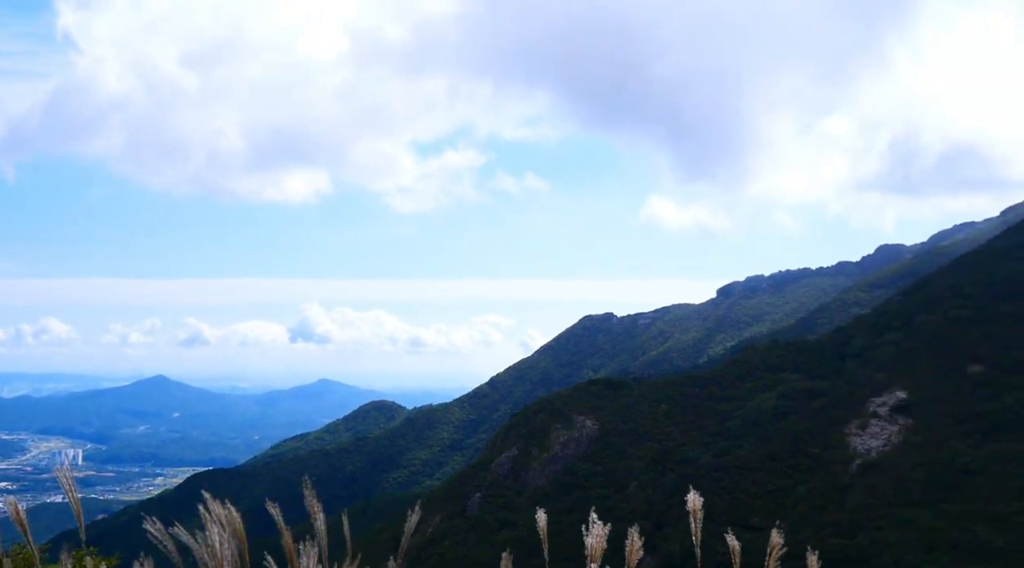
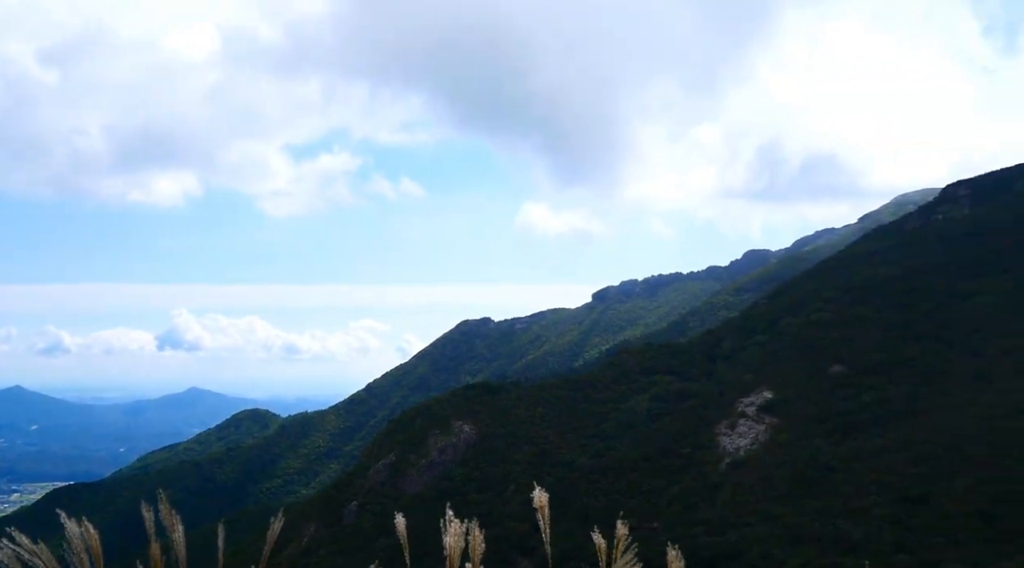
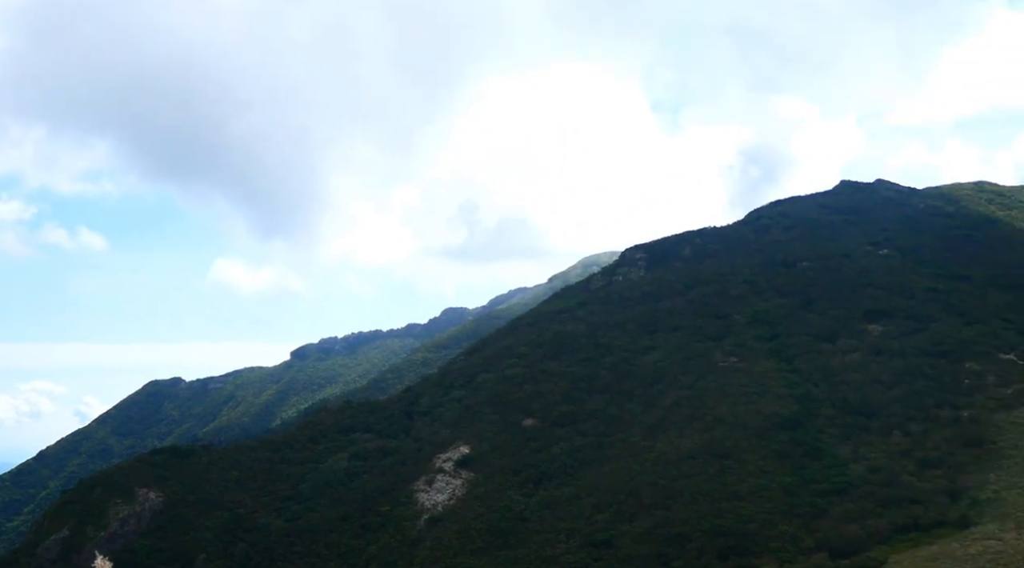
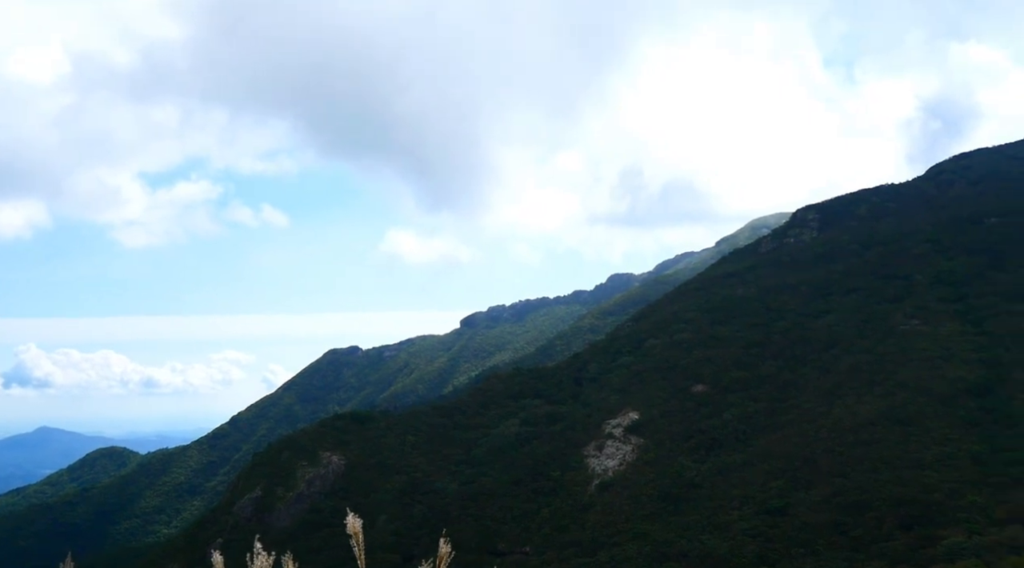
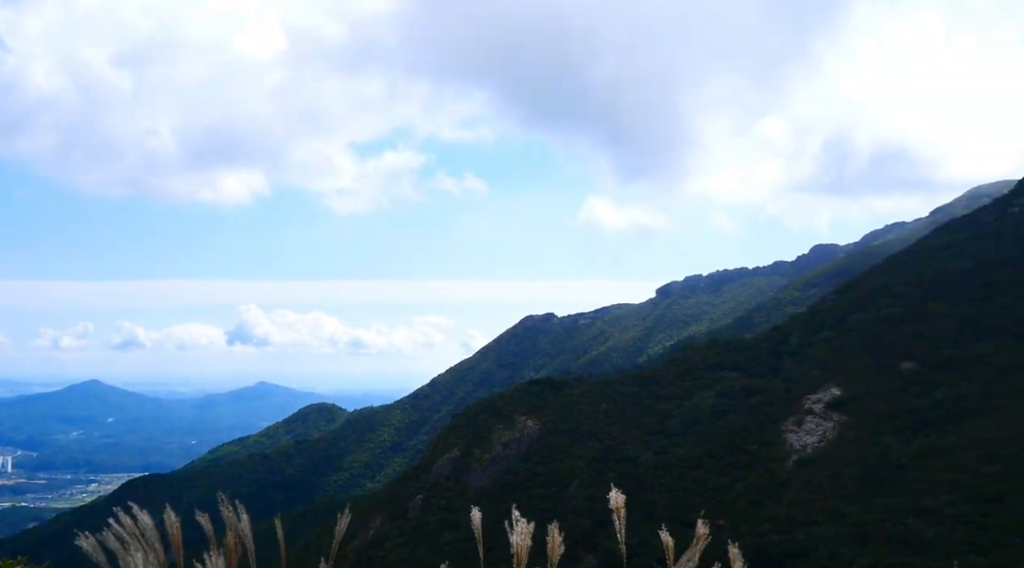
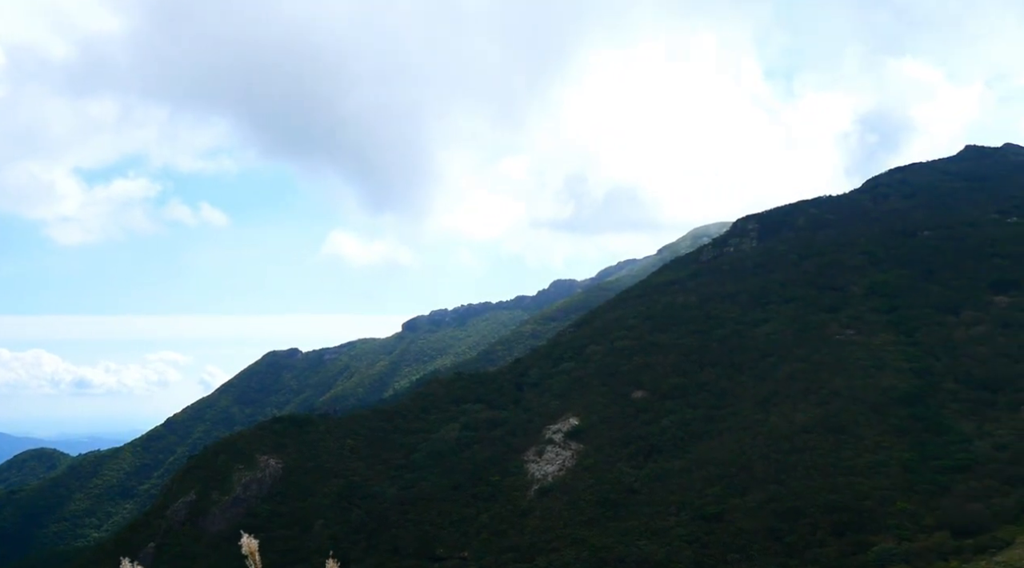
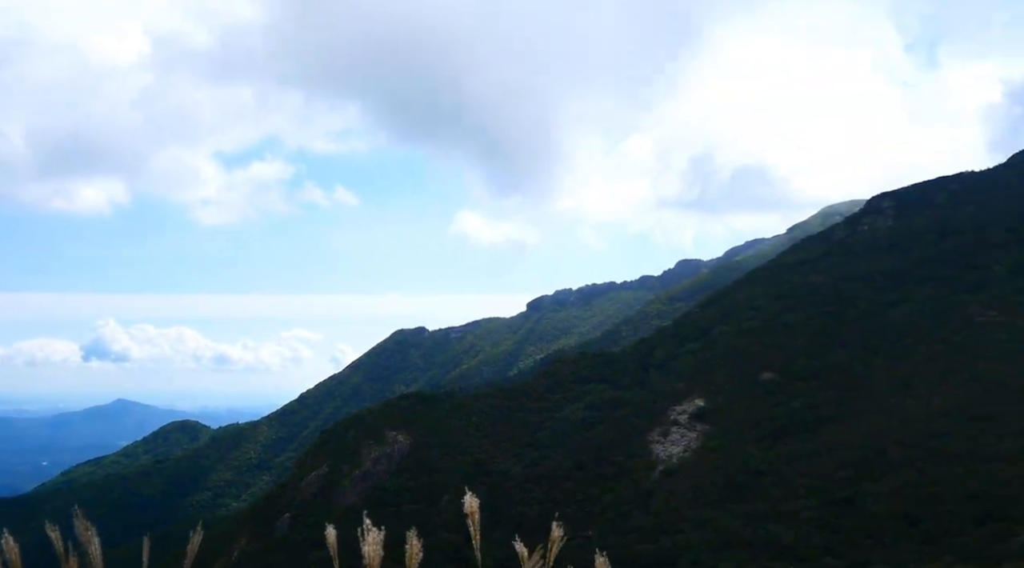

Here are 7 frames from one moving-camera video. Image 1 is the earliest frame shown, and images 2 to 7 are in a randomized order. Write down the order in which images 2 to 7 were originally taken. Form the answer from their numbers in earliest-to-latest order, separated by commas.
5, 2, 7, 4, 6, 3
